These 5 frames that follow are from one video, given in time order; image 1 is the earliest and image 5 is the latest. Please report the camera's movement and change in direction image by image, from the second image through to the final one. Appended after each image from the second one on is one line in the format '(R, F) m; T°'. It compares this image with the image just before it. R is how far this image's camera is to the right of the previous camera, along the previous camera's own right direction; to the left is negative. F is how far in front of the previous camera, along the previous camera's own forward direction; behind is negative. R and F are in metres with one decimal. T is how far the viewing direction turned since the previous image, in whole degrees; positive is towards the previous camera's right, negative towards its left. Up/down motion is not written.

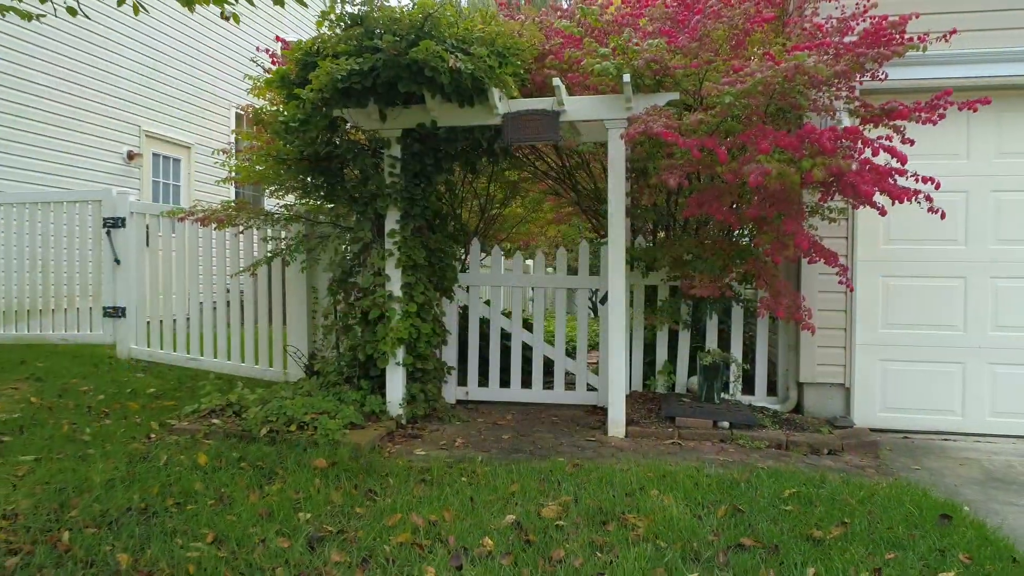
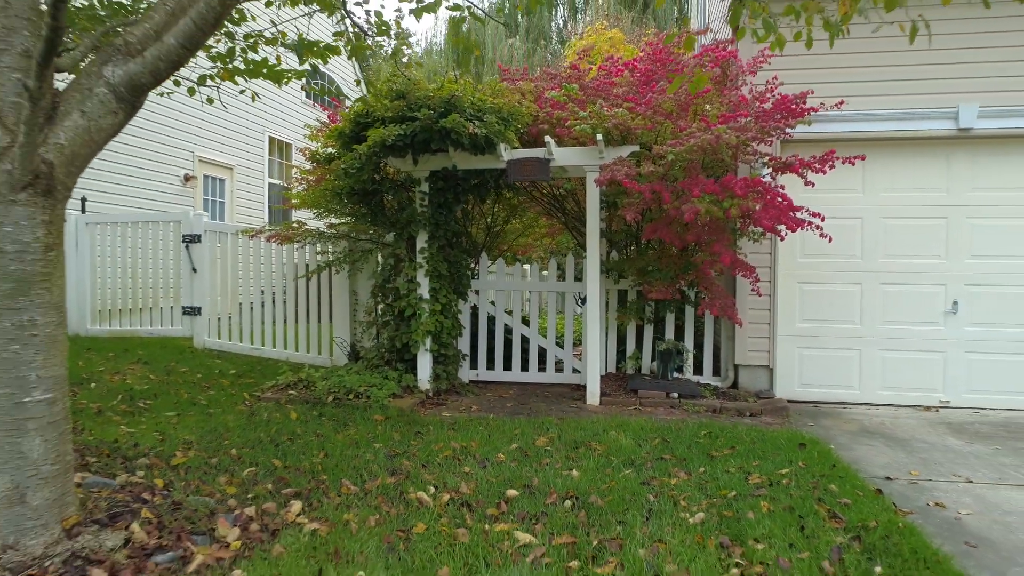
(0.0, -1.4) m; 0°
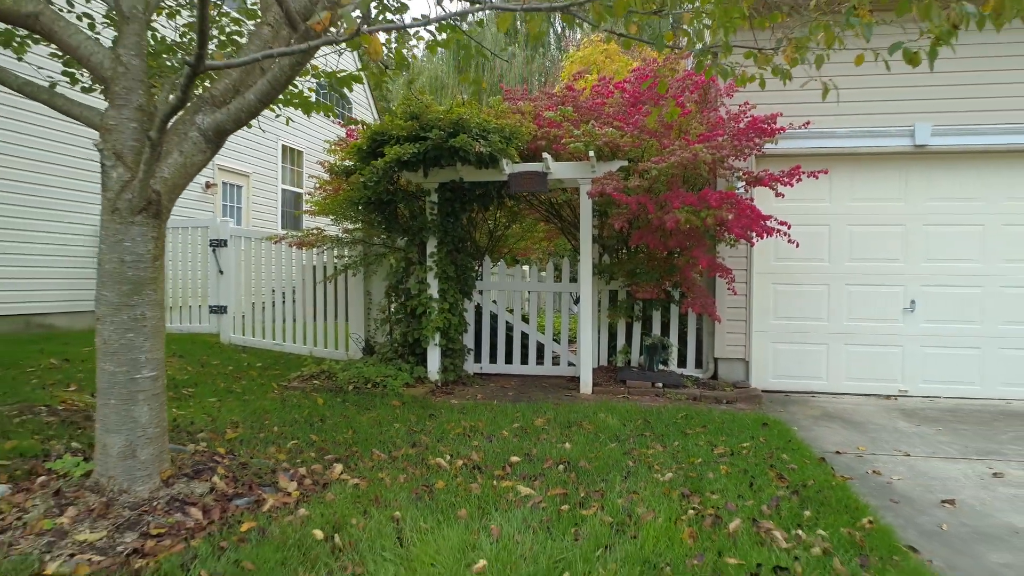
(0.0, -0.7) m; 0°
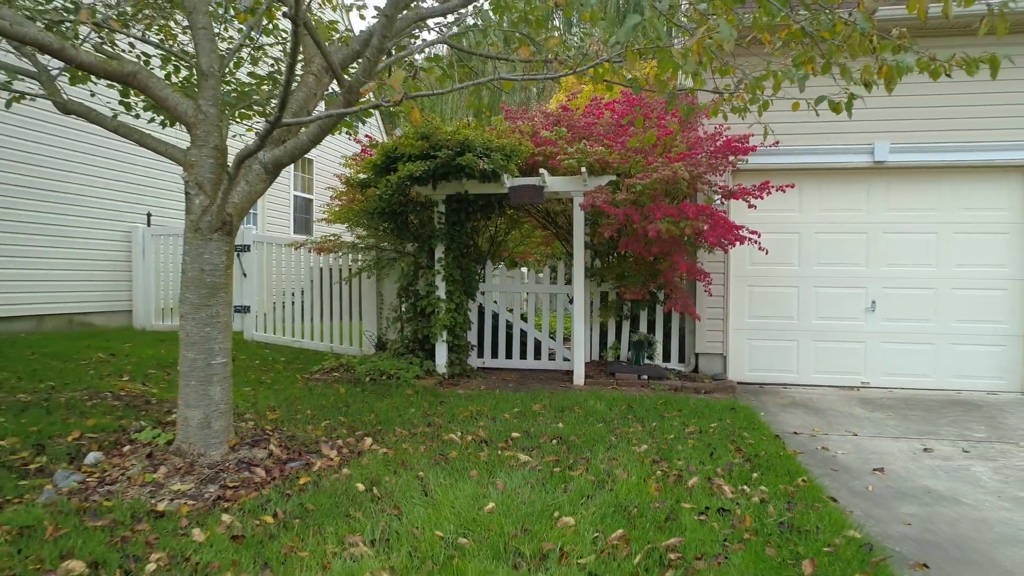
(0.0, -0.7) m; 0°
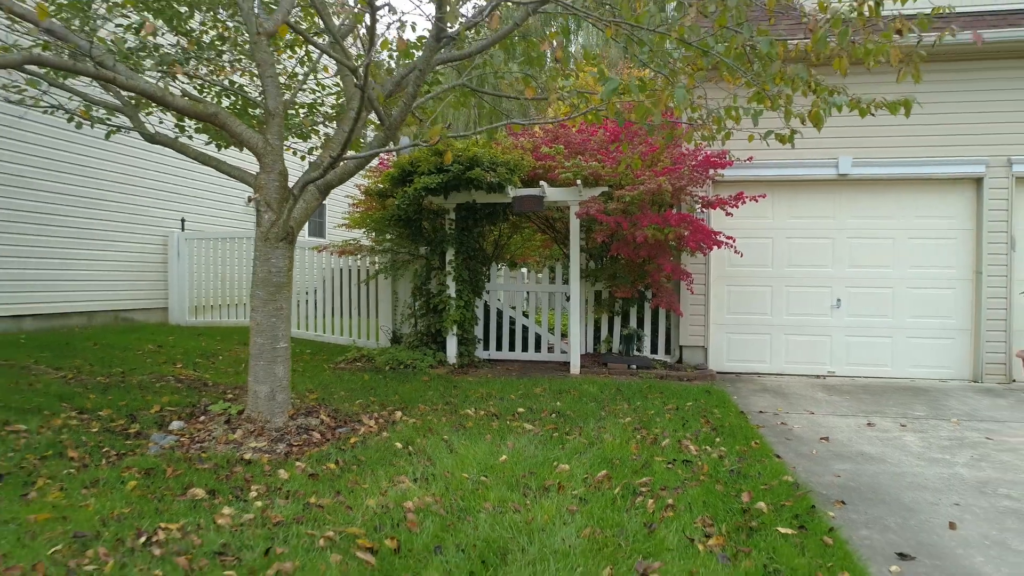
(-0.1, -0.9) m; 0°
